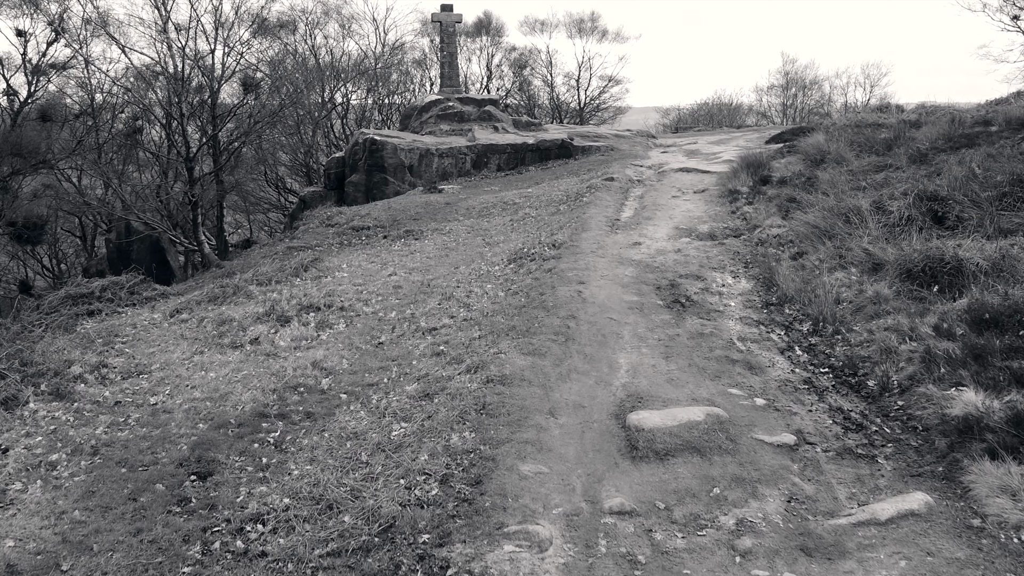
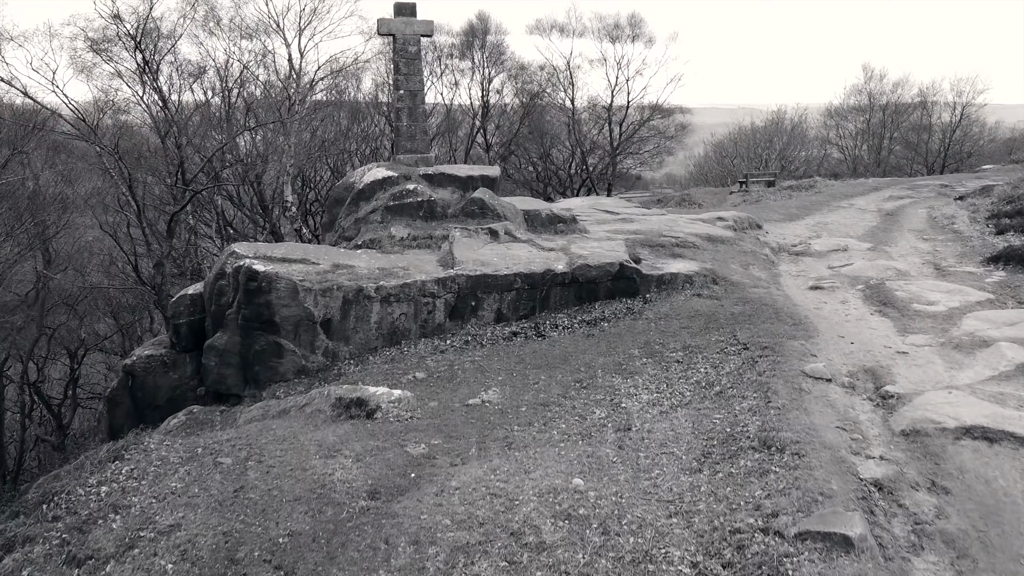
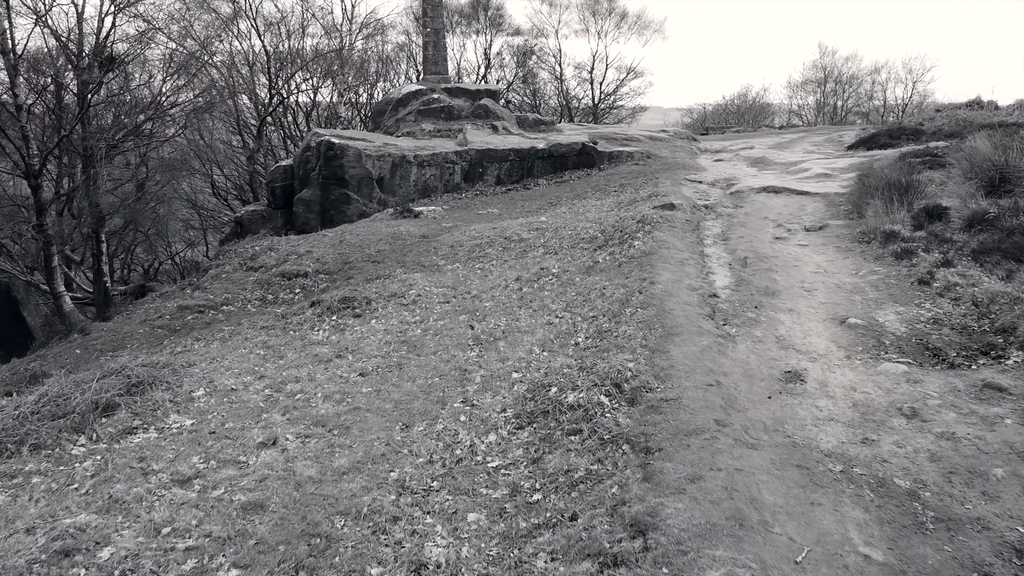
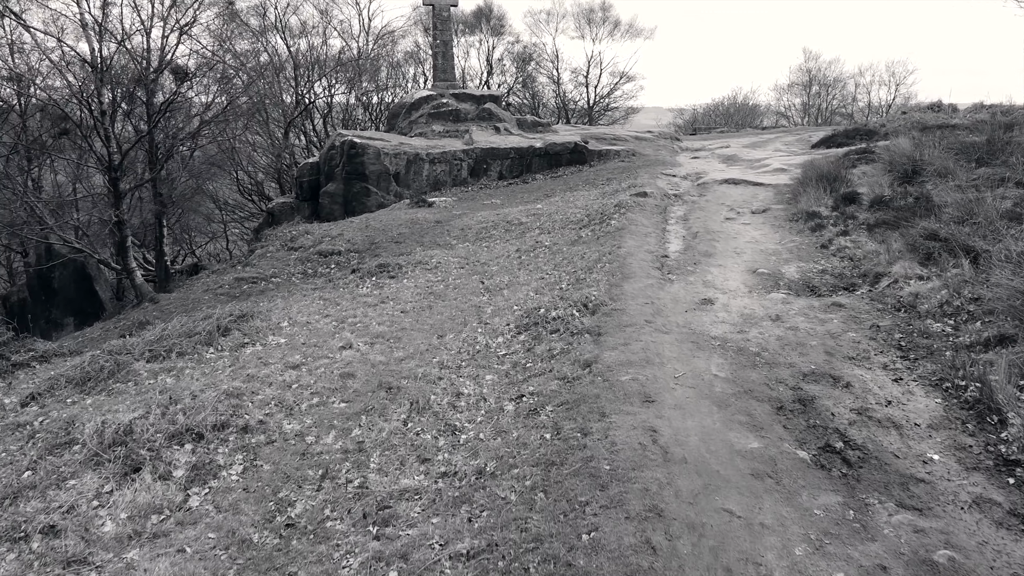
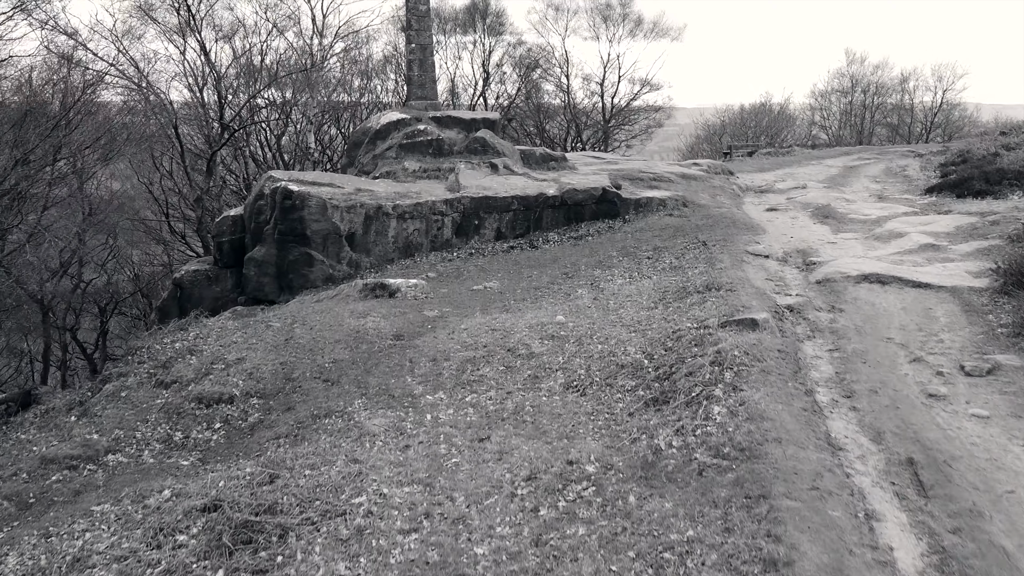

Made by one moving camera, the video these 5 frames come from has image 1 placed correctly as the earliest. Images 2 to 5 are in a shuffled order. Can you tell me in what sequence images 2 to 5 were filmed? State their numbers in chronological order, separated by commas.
4, 3, 5, 2
